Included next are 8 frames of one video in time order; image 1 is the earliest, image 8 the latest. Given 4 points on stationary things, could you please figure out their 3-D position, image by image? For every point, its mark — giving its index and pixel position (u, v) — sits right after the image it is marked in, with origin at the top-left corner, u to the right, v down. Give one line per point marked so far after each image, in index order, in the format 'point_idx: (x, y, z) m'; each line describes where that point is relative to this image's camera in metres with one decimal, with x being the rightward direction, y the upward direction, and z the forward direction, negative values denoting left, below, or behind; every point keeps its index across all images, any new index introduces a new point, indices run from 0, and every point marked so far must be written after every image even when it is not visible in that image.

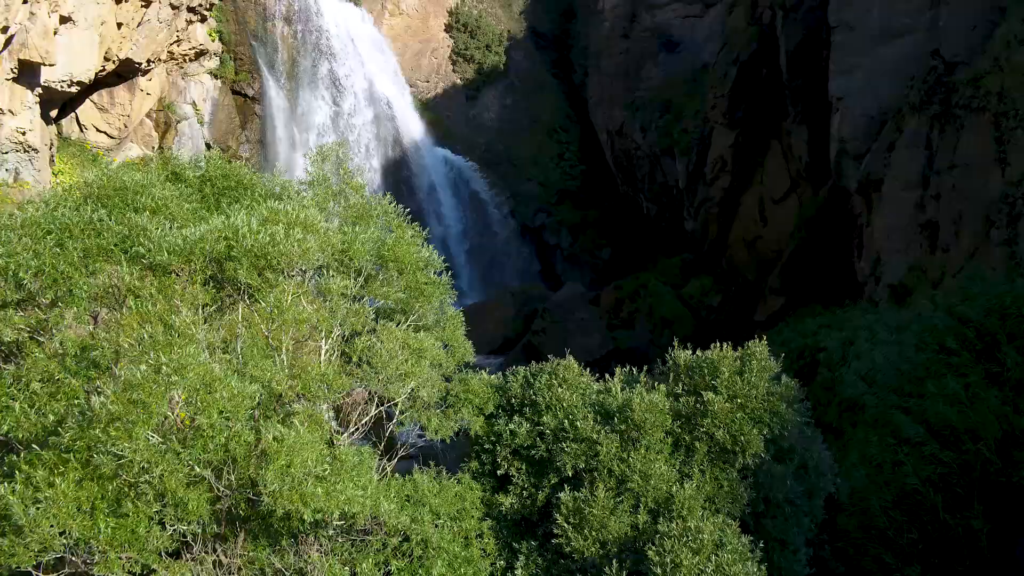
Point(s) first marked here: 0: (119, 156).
0: (-6.5, +2.2, +14.8) m
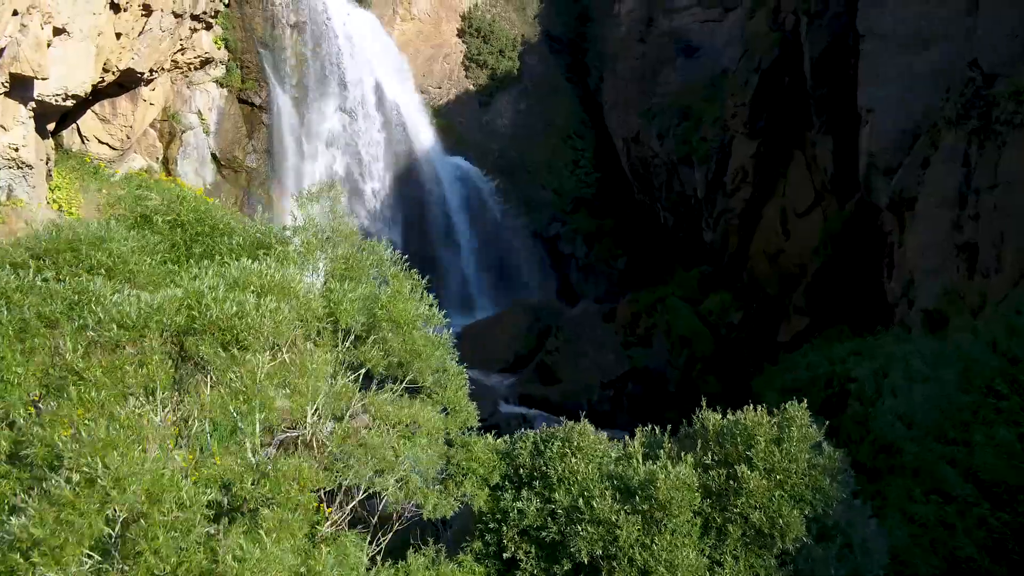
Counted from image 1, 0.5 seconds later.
0: (-6.3, +1.9, +14.4) m
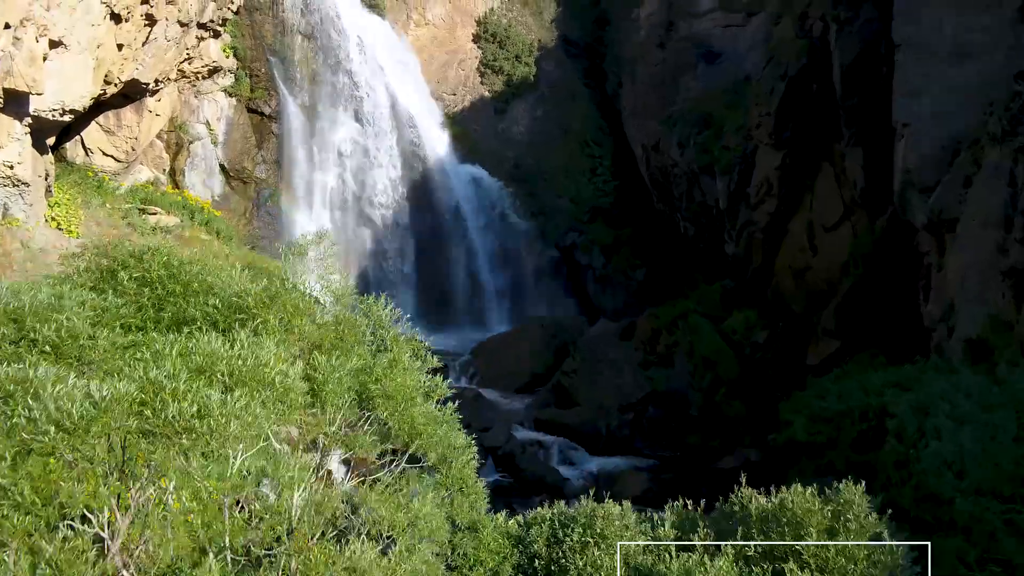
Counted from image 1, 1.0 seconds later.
0: (-6.1, +1.7, +14.0) m
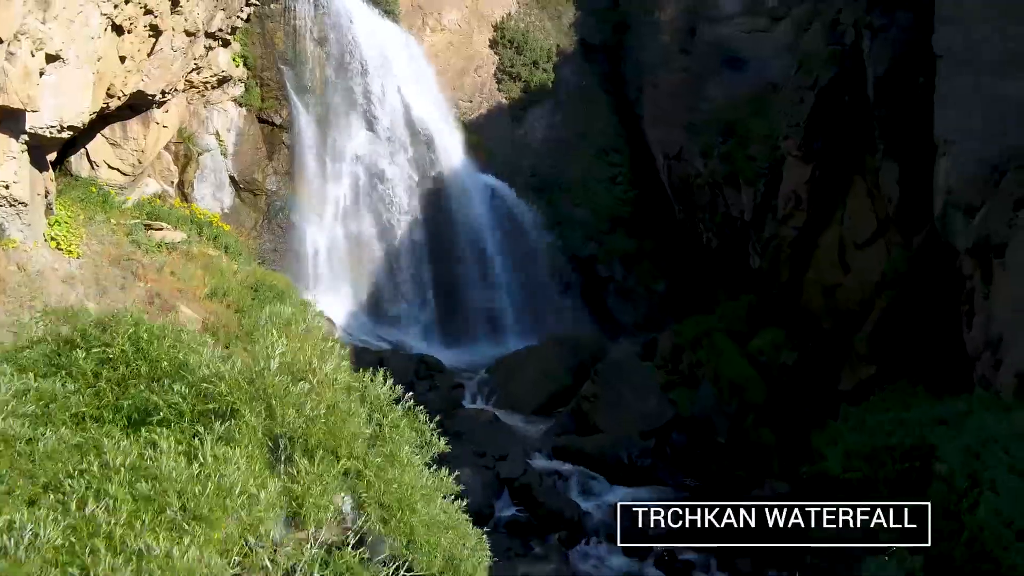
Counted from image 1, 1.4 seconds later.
0: (-5.8, +1.4, +13.6) m
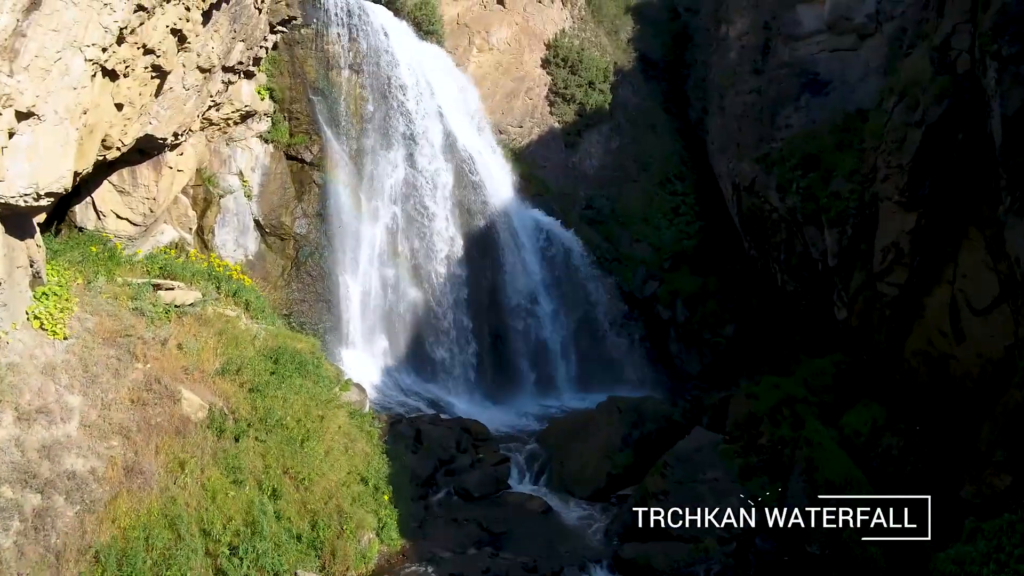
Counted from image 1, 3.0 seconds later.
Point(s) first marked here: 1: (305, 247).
0: (-5.0, +0.6, +12.2) m
1: (-3.3, +0.6, +14.2) m
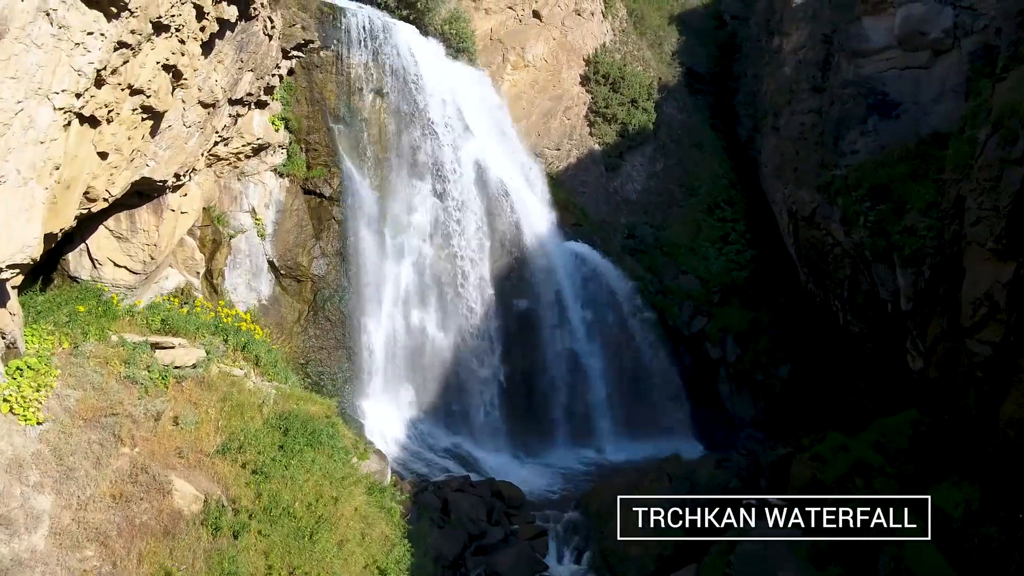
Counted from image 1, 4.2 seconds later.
0: (-4.6, -0.1, +11.1) m
1: (-2.7, 0.0, +13.0) m
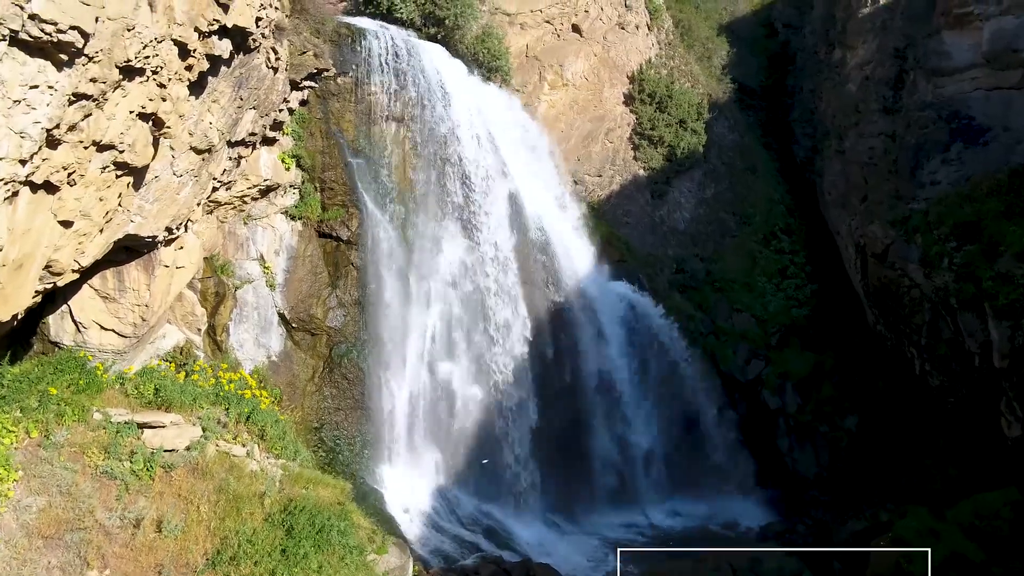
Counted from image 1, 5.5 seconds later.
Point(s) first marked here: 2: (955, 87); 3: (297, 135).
0: (-4.1, -0.8, +9.8) m
1: (-2.2, -0.7, +11.6) m
2: (+6.5, +2.9, +13.1) m
3: (-2.8, +2.0, +11.5) m
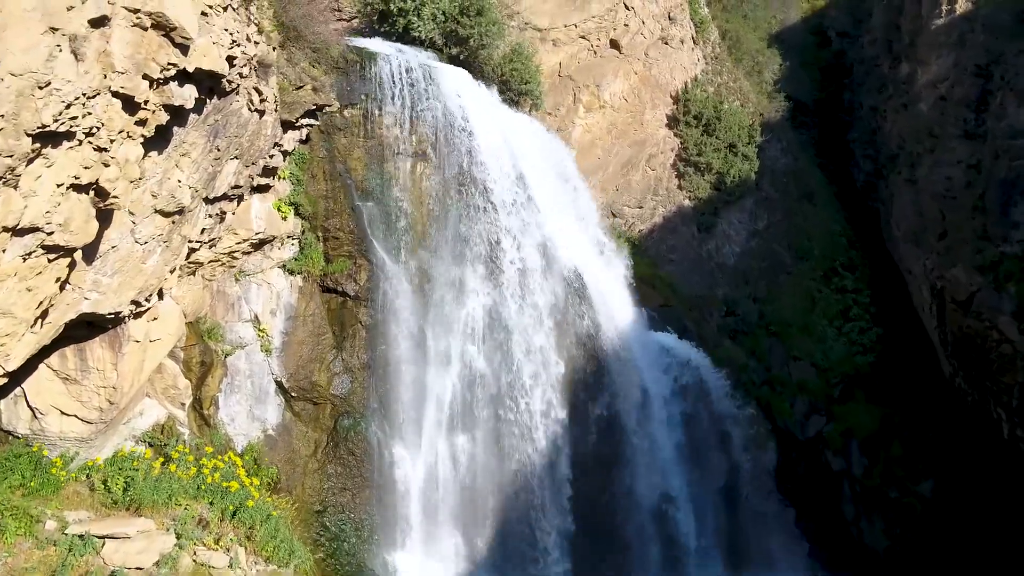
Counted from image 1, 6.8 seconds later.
0: (-3.8, -1.5, +8.4) m
1: (-1.9, -1.5, +10.1) m
2: (+6.9, +2.2, +11.3) m
3: (-2.4, +1.3, +10.1) m
